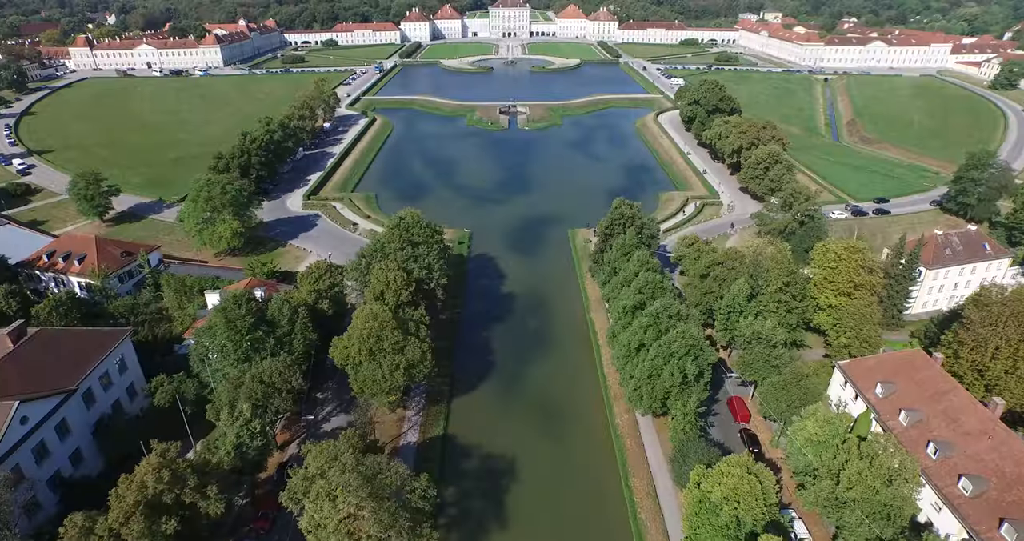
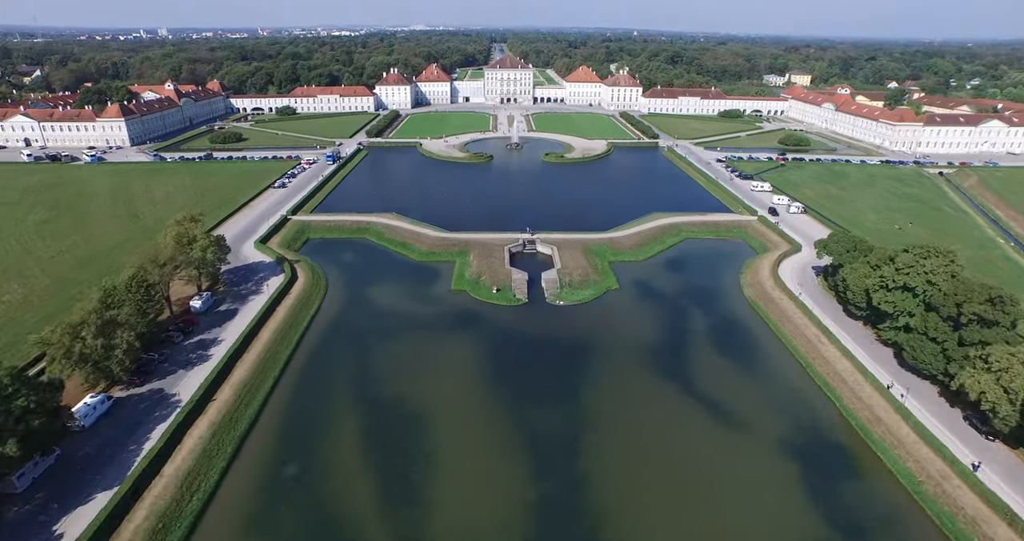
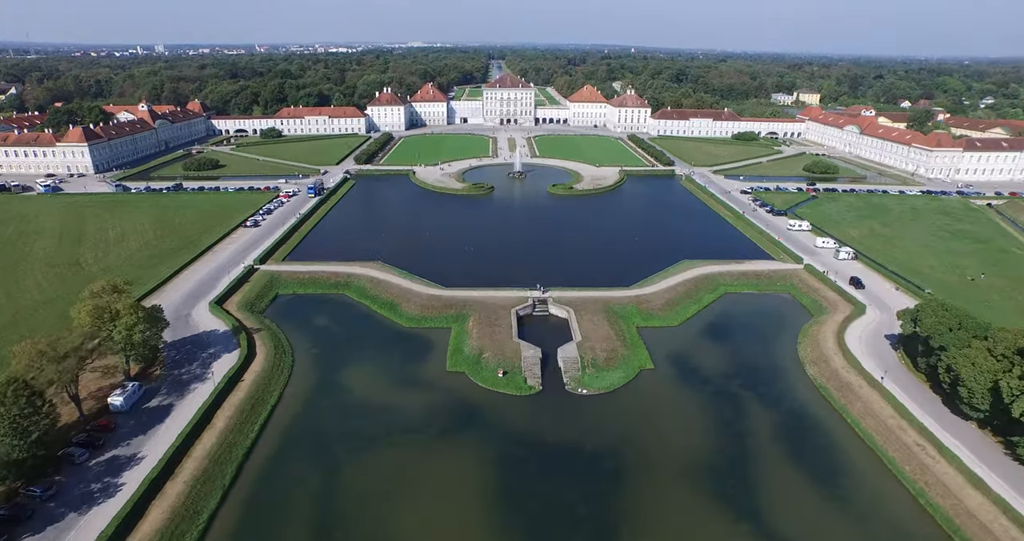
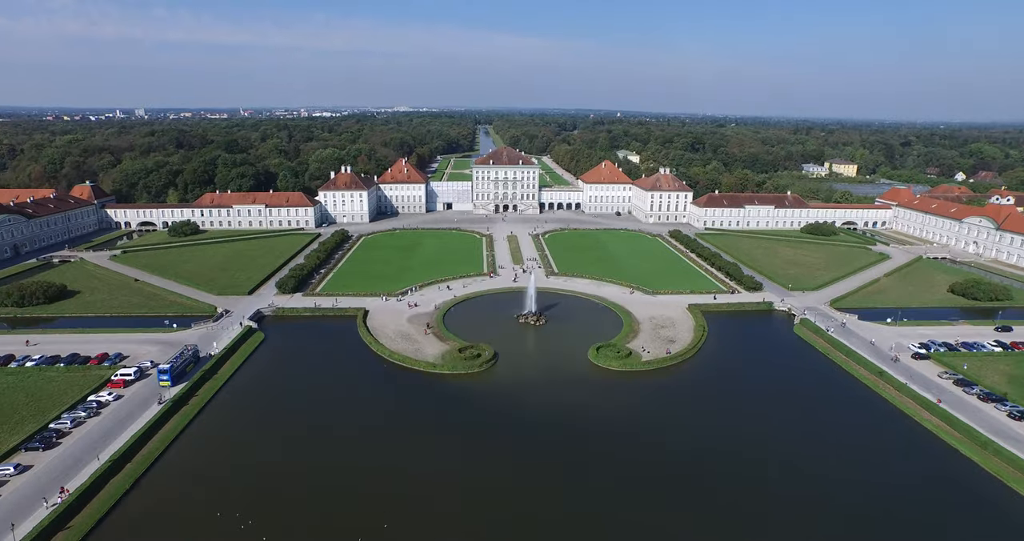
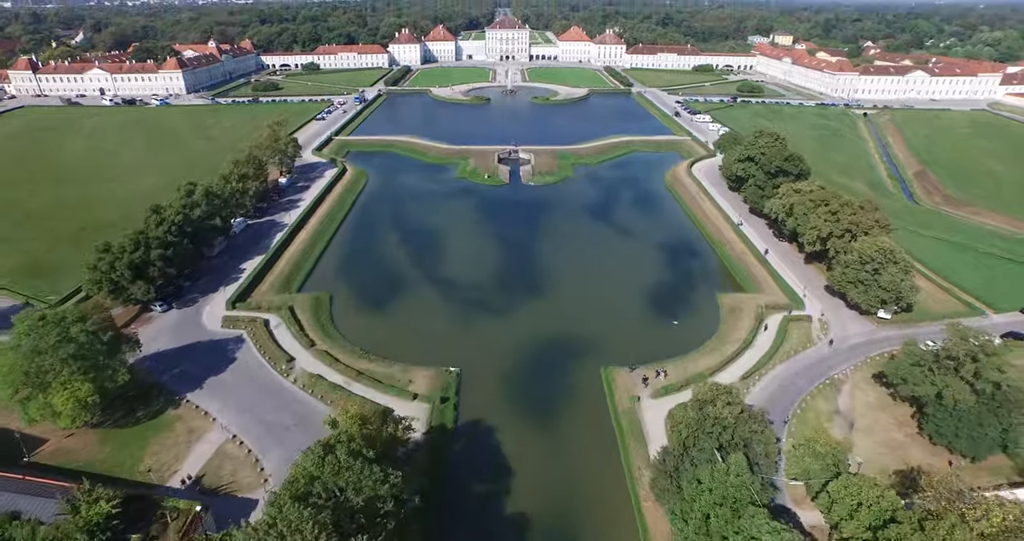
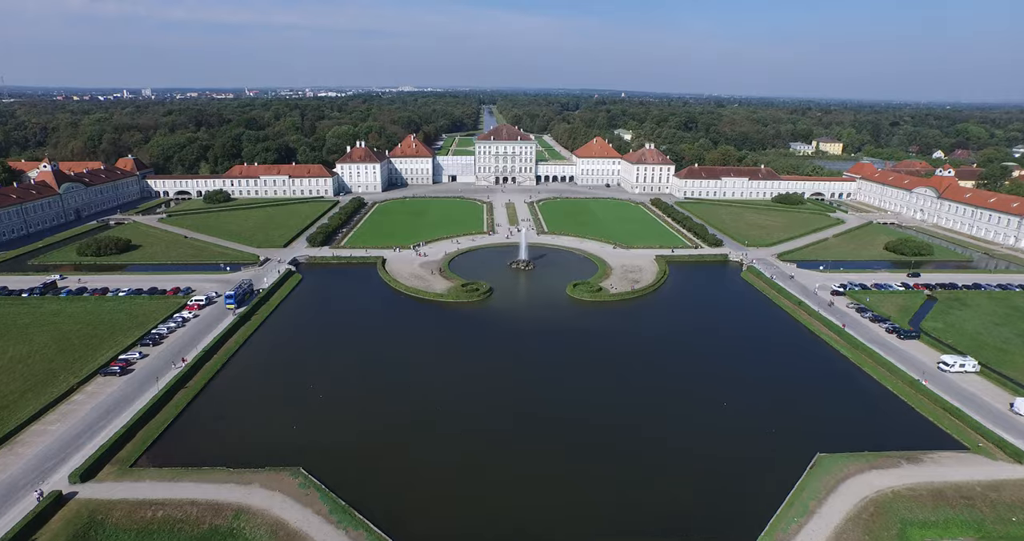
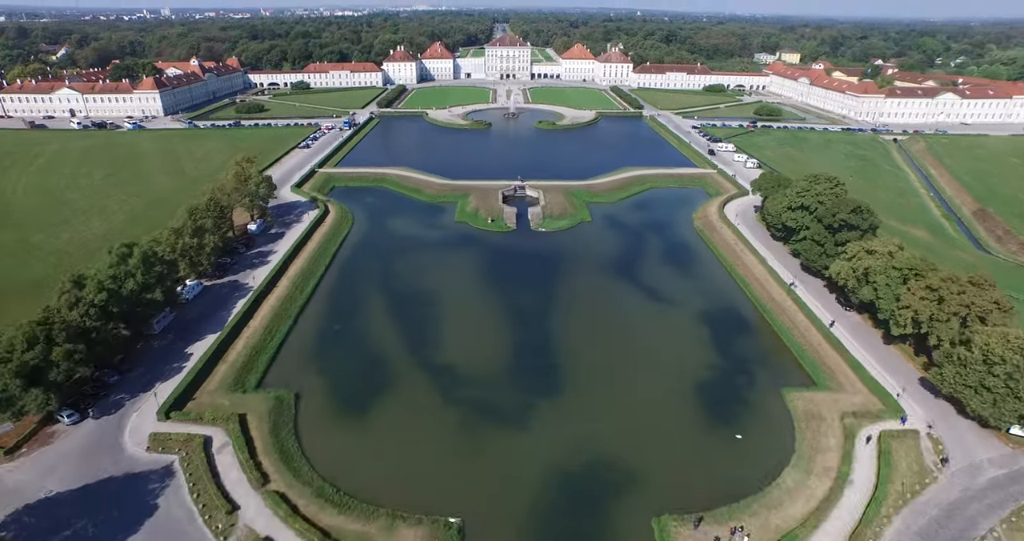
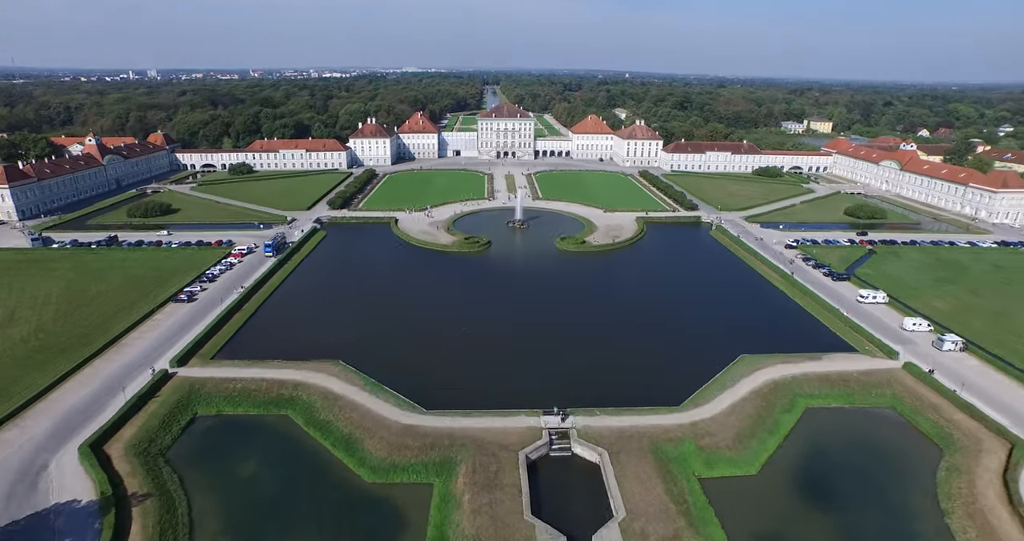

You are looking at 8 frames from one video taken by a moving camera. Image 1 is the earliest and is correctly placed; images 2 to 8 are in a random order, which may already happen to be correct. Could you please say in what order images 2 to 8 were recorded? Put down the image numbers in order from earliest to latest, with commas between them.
5, 7, 2, 3, 8, 6, 4
